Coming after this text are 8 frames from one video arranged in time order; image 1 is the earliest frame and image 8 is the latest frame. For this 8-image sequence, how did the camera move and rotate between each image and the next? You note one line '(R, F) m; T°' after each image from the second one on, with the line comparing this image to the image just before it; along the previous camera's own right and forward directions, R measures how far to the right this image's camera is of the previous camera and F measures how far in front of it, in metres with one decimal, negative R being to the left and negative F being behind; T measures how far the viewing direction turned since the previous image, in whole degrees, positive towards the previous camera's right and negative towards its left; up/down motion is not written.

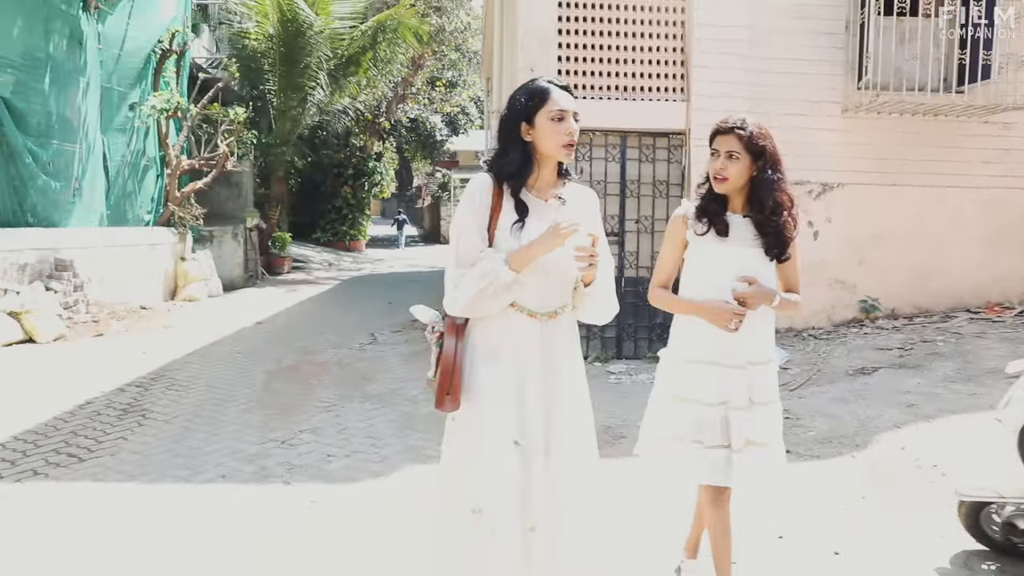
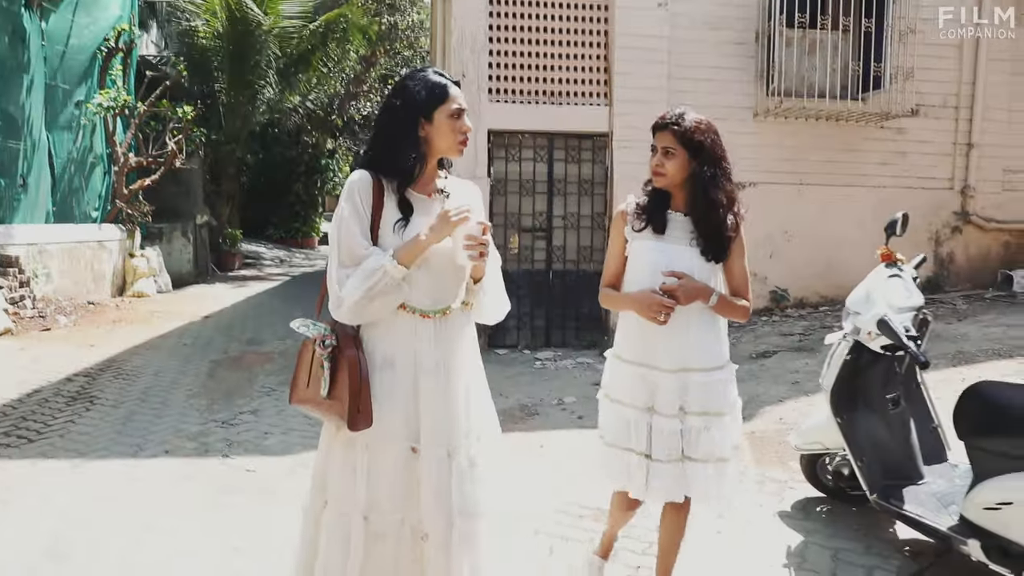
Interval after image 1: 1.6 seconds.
(+0.2, -0.5) m; +3°
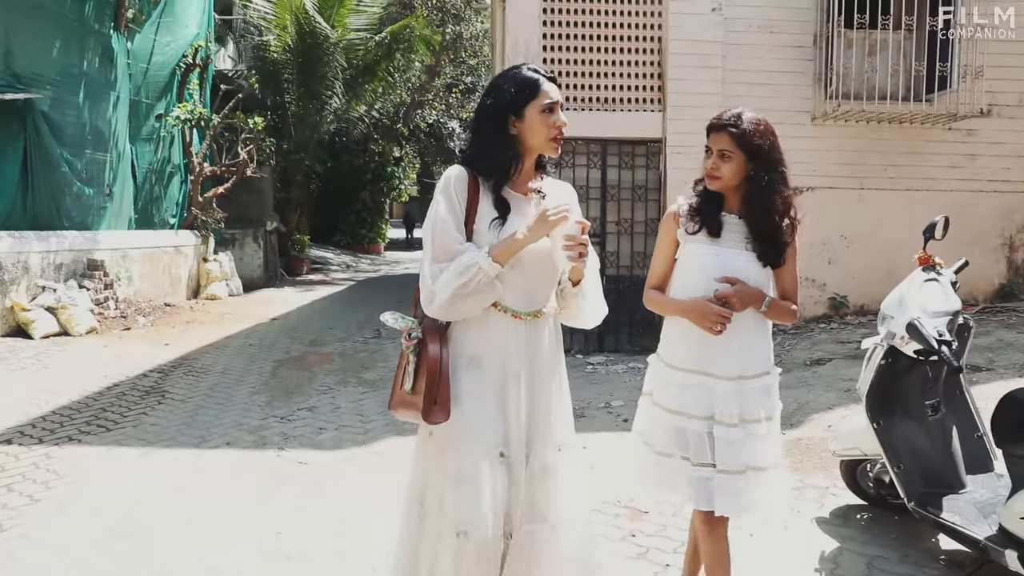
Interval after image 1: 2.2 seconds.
(+0.1, -0.1) m; -5°
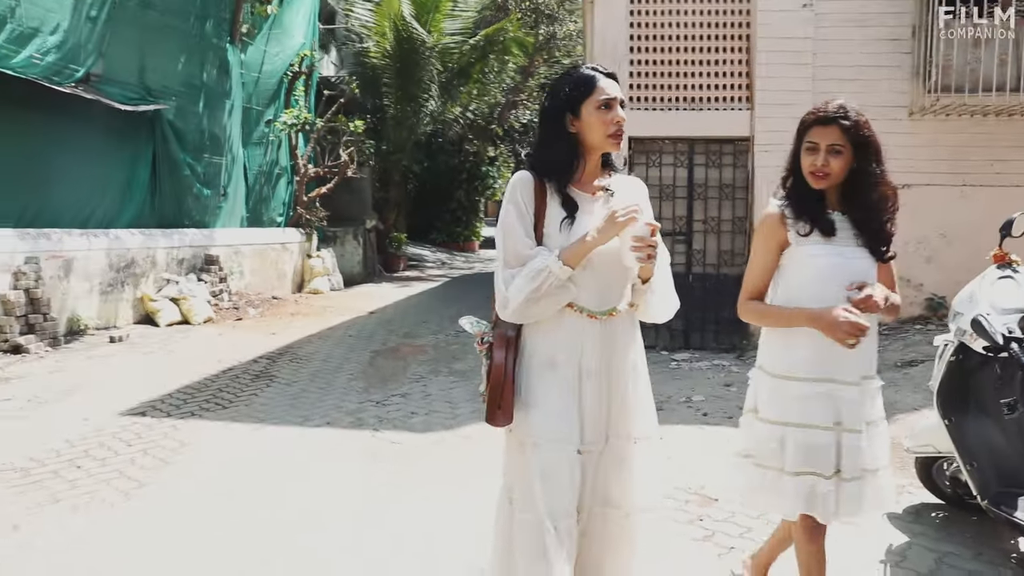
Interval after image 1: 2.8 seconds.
(+0.1, -0.2) m; -7°
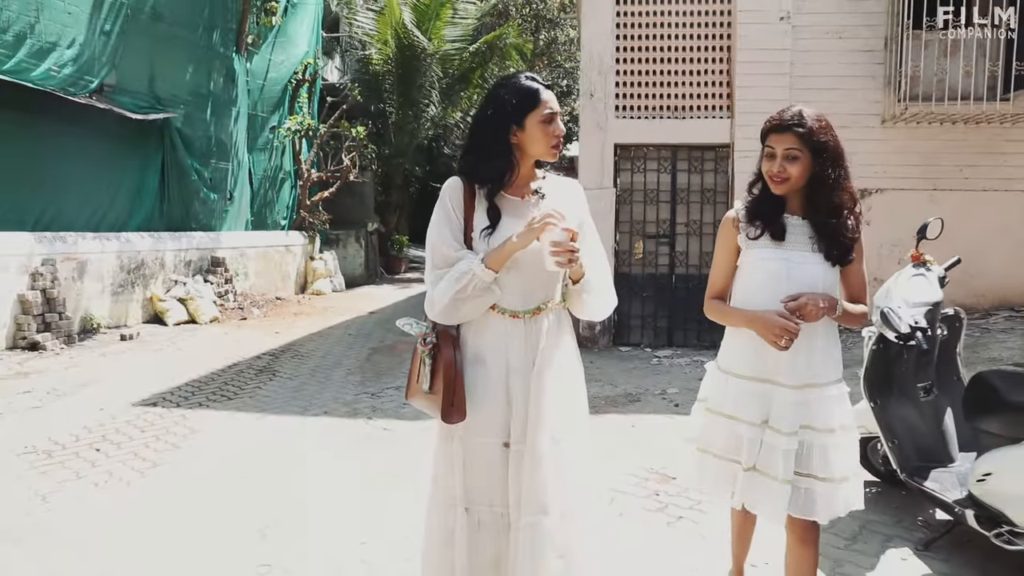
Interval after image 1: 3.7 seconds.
(+0.1, -0.4) m; 0°
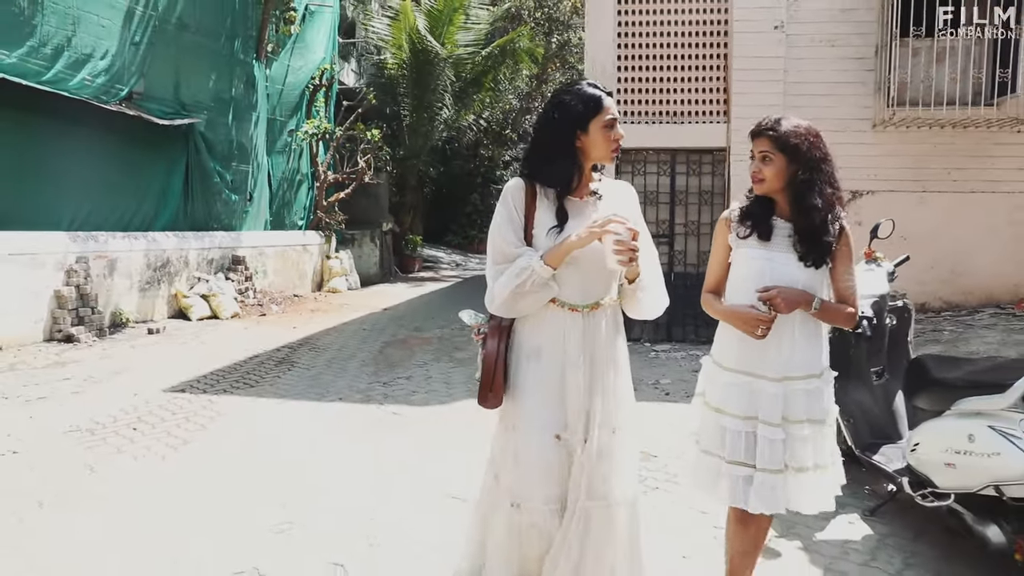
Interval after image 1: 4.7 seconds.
(+0.1, -0.4) m; -1°
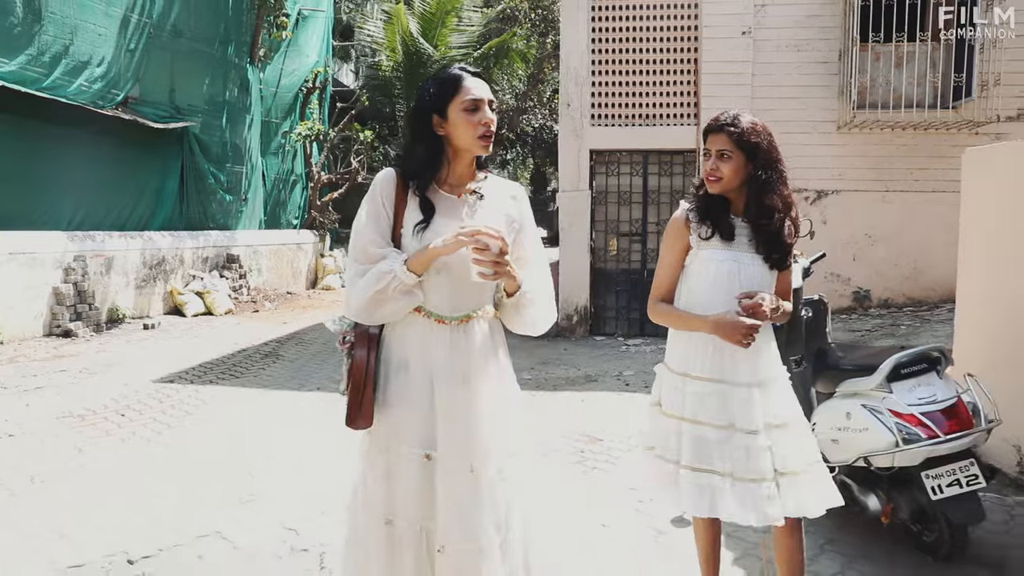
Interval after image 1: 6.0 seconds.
(+0.3, -0.4) m; 0°
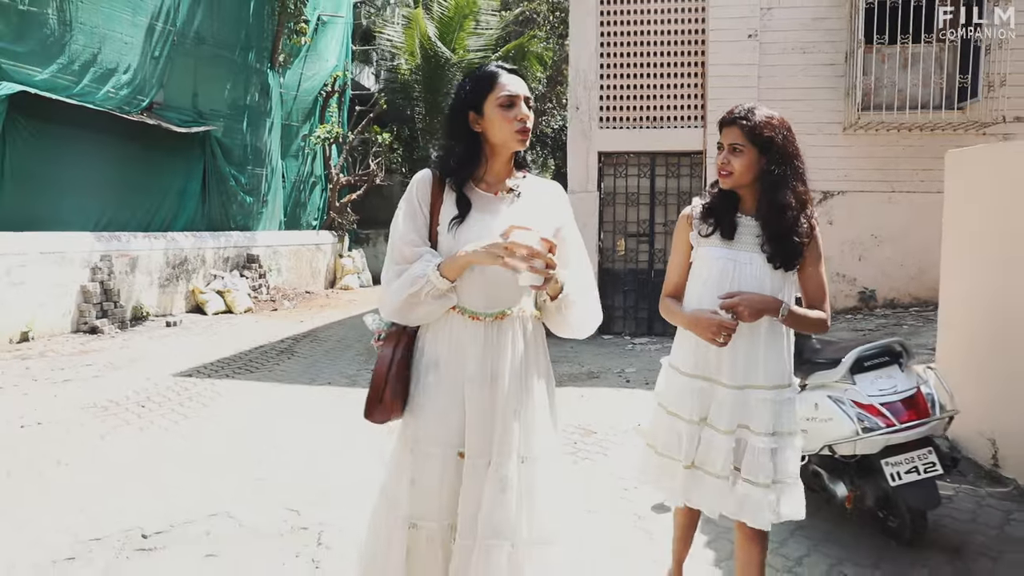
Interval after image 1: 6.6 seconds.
(+0.2, -0.2) m; -2°
